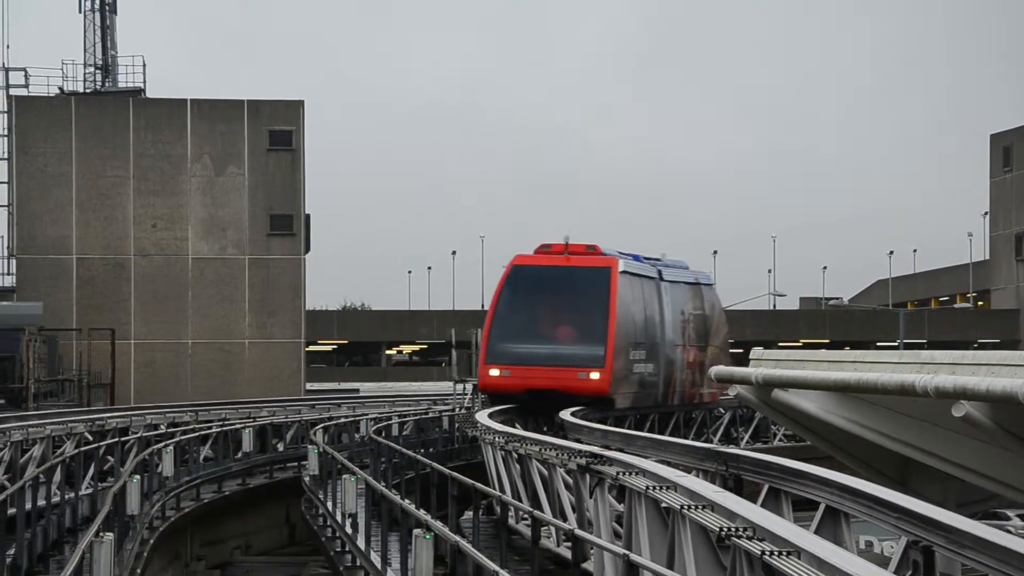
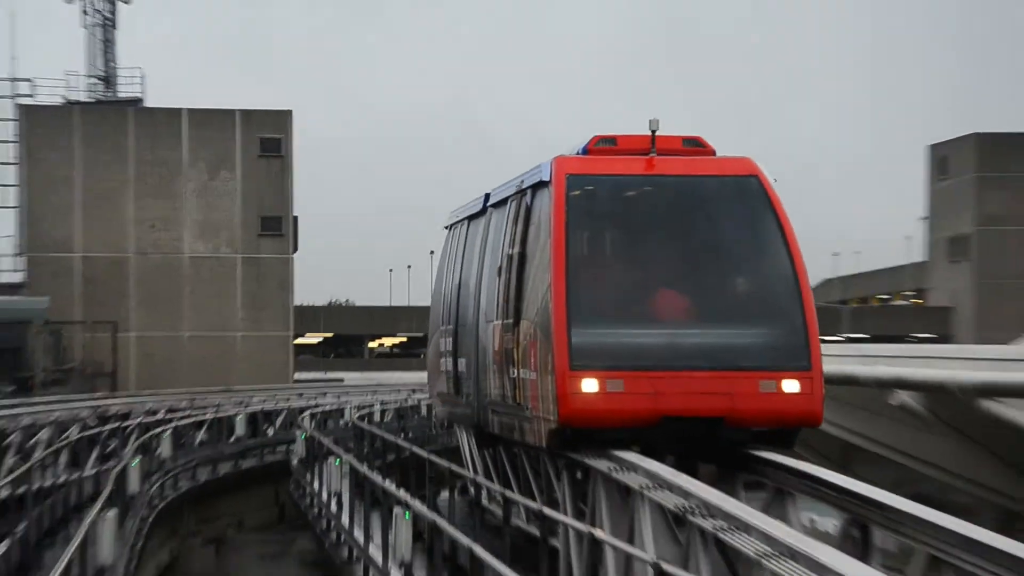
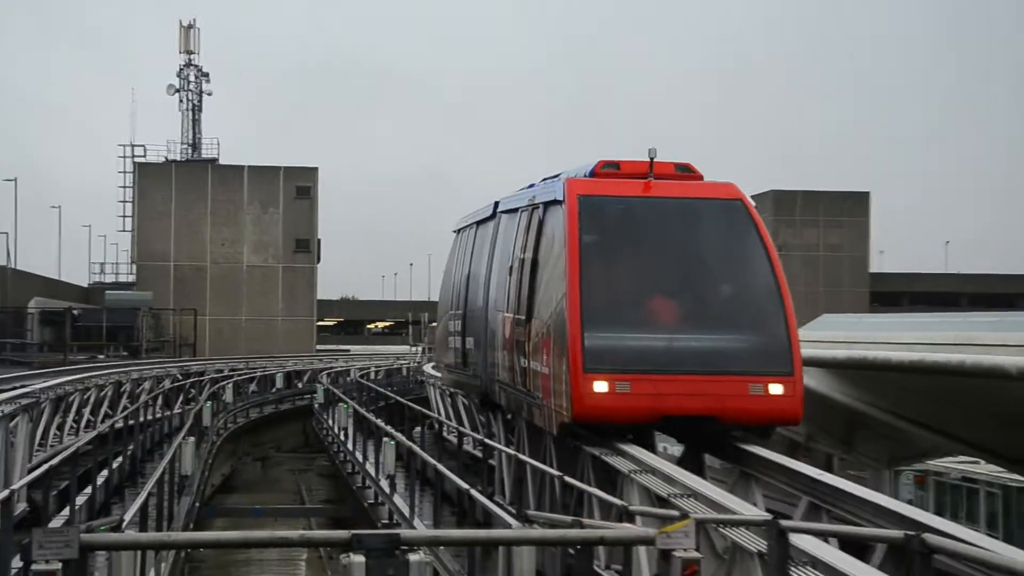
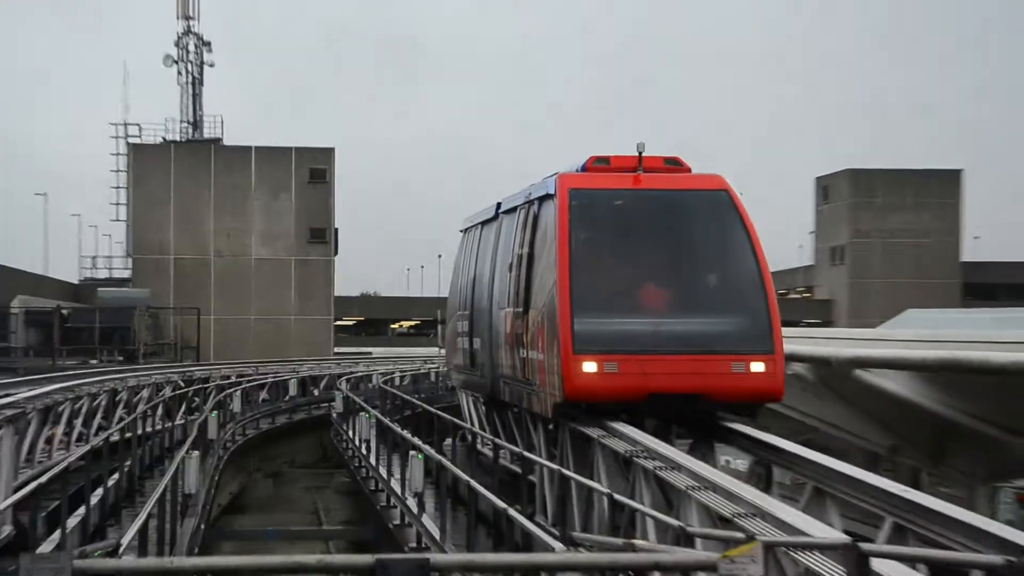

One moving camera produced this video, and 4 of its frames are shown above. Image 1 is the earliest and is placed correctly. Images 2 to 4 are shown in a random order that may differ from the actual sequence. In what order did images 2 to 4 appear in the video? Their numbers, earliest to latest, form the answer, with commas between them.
2, 4, 3
